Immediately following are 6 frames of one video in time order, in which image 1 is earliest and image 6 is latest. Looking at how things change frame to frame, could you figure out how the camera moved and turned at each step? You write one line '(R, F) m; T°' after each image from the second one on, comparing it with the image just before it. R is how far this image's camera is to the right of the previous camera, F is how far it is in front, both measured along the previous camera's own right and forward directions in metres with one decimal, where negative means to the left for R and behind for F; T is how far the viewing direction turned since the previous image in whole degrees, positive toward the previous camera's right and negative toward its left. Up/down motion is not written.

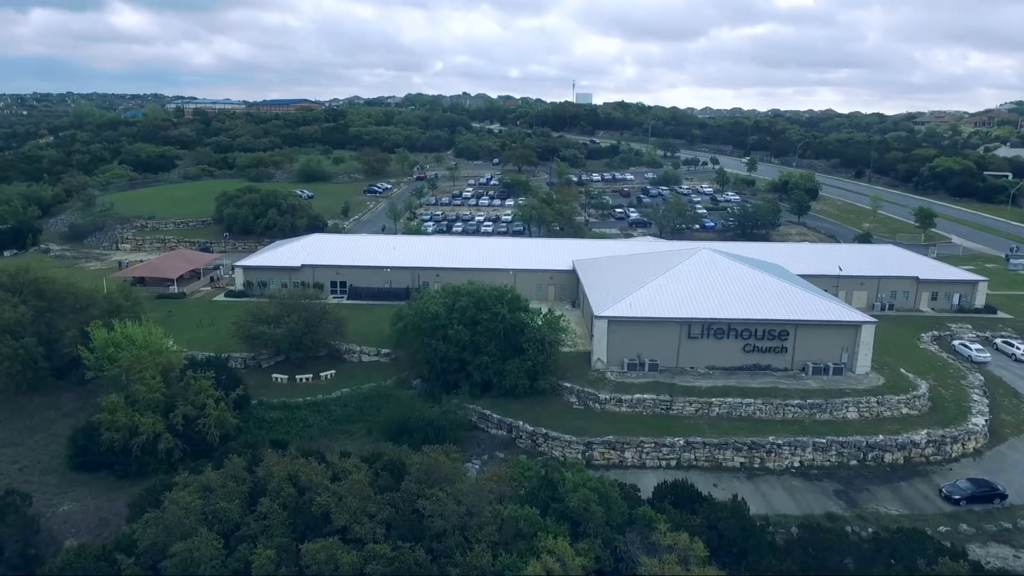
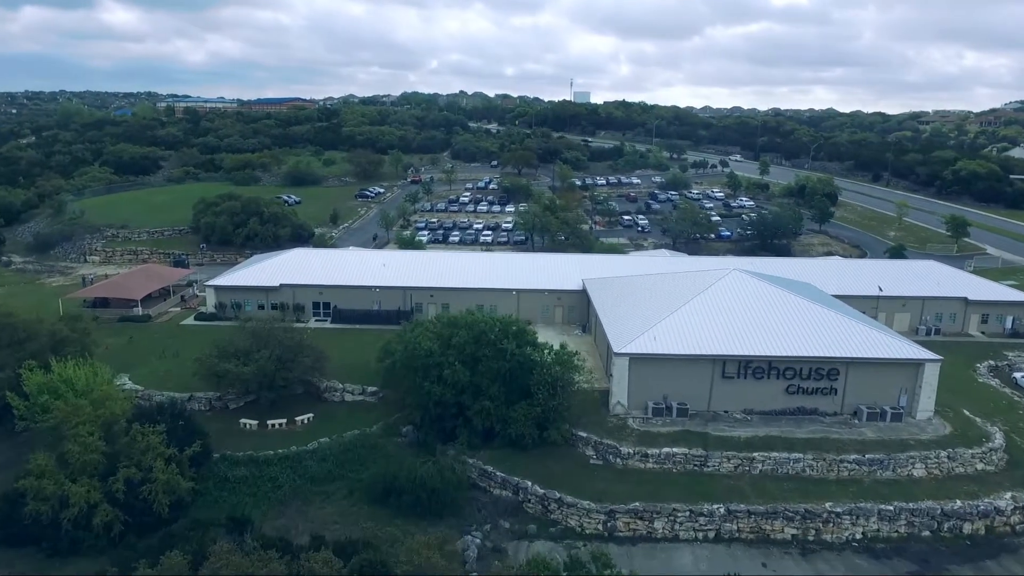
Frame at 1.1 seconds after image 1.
(-0.3, +4.0) m; 0°
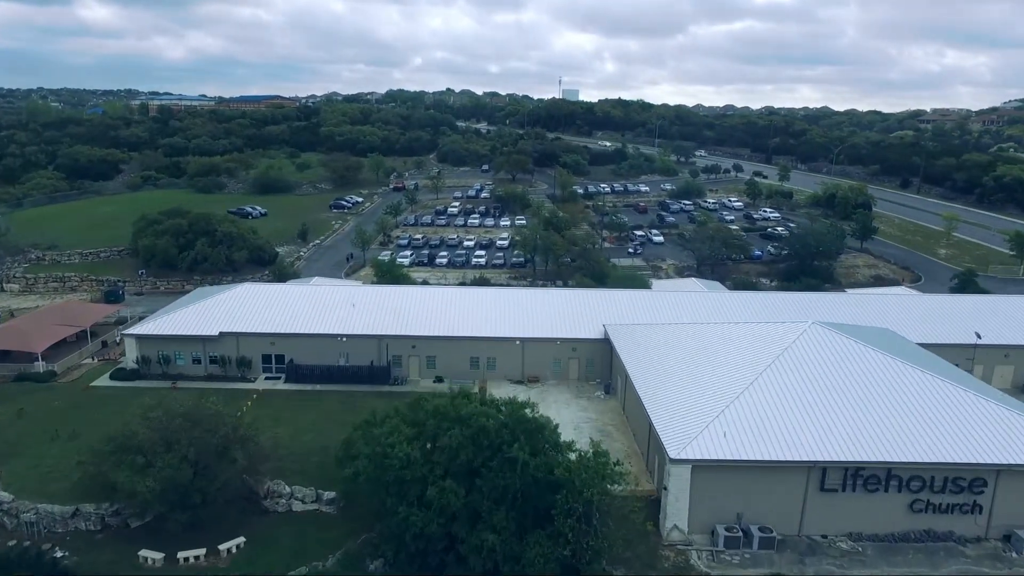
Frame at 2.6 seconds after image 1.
(-0.6, +7.3) m; +1°
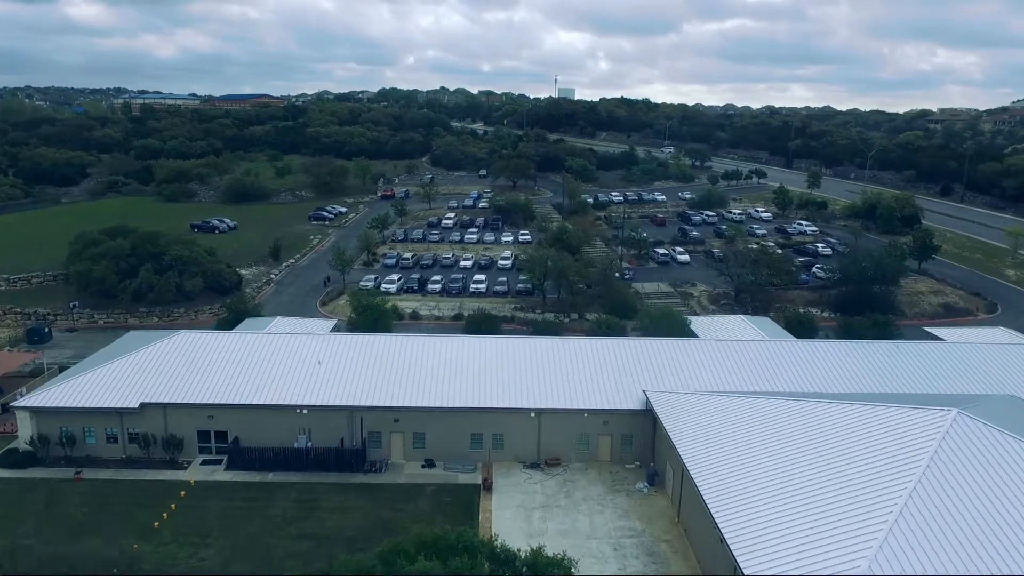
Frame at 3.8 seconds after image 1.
(-0.5, +6.6) m; 0°
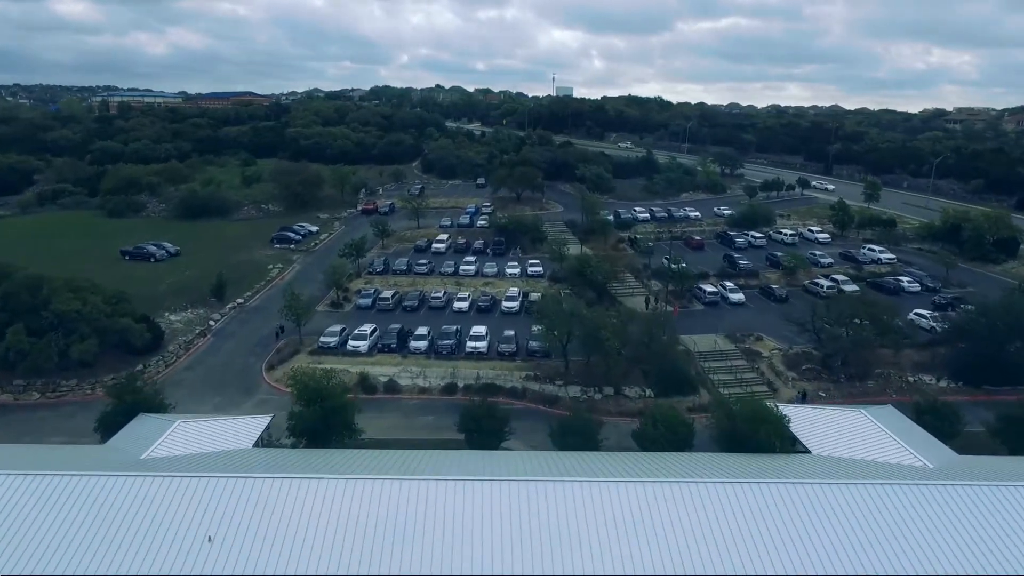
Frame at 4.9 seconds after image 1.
(-0.5, +9.4) m; 0°
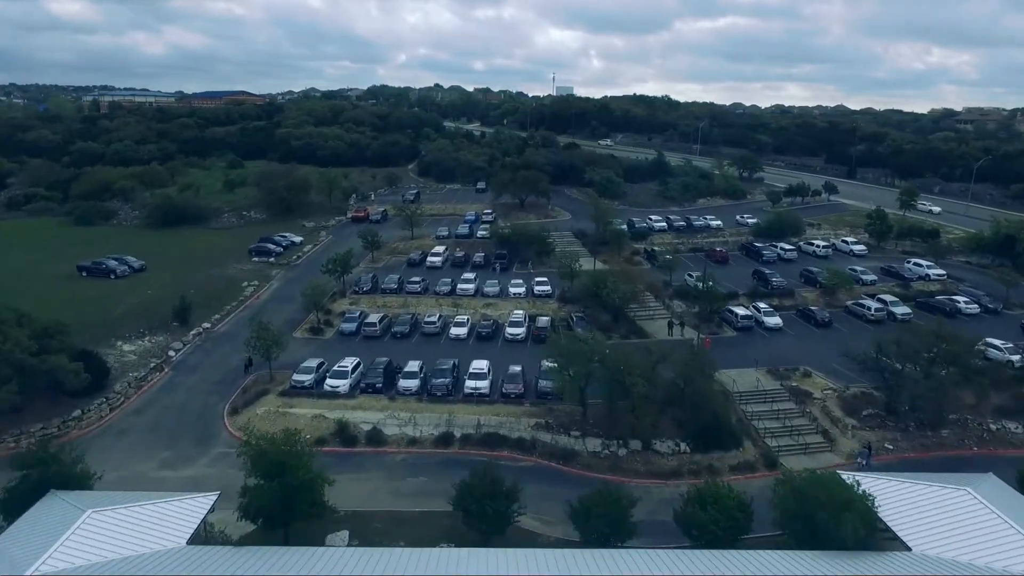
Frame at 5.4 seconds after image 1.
(-0.2, +4.3) m; 0°
